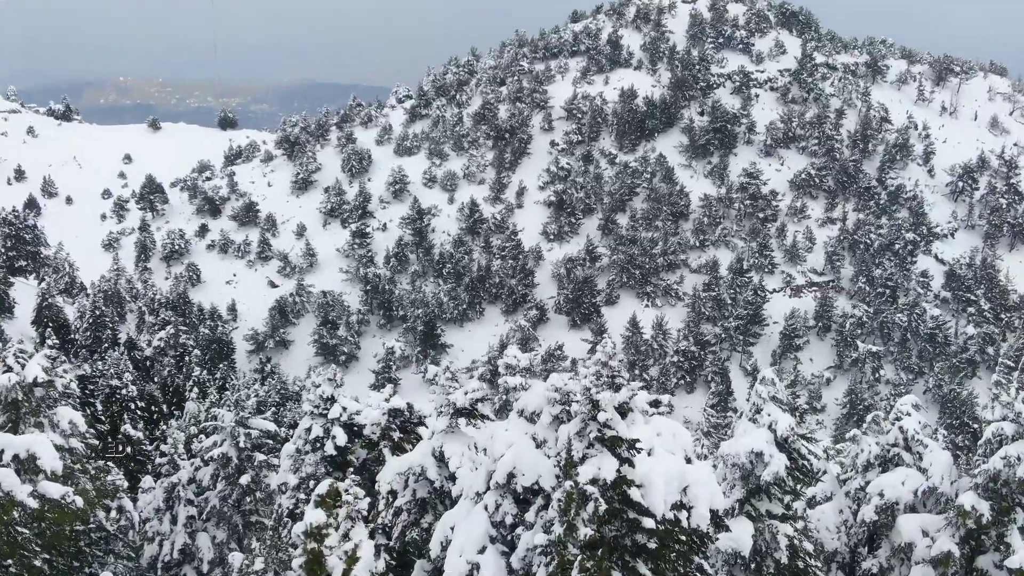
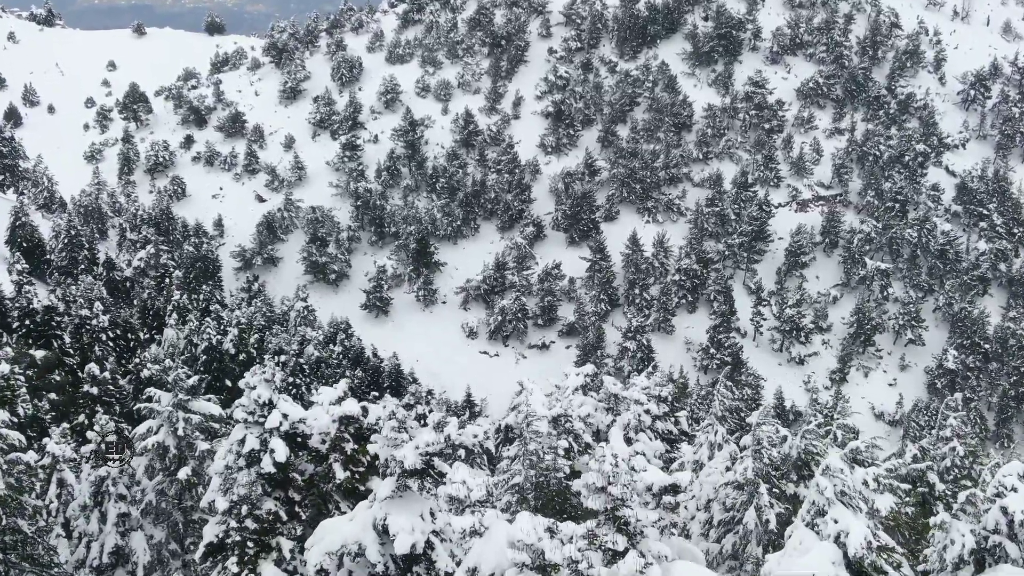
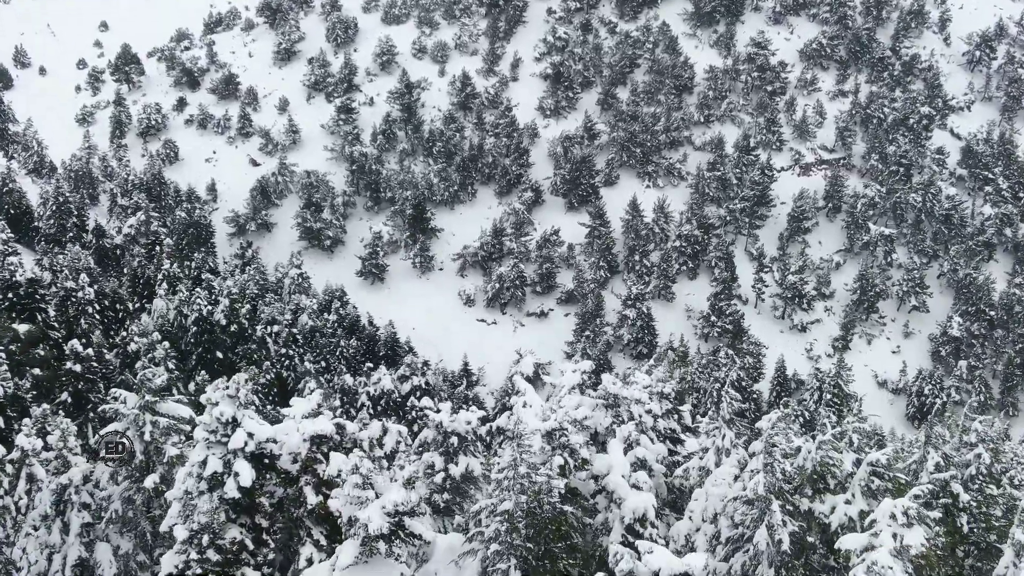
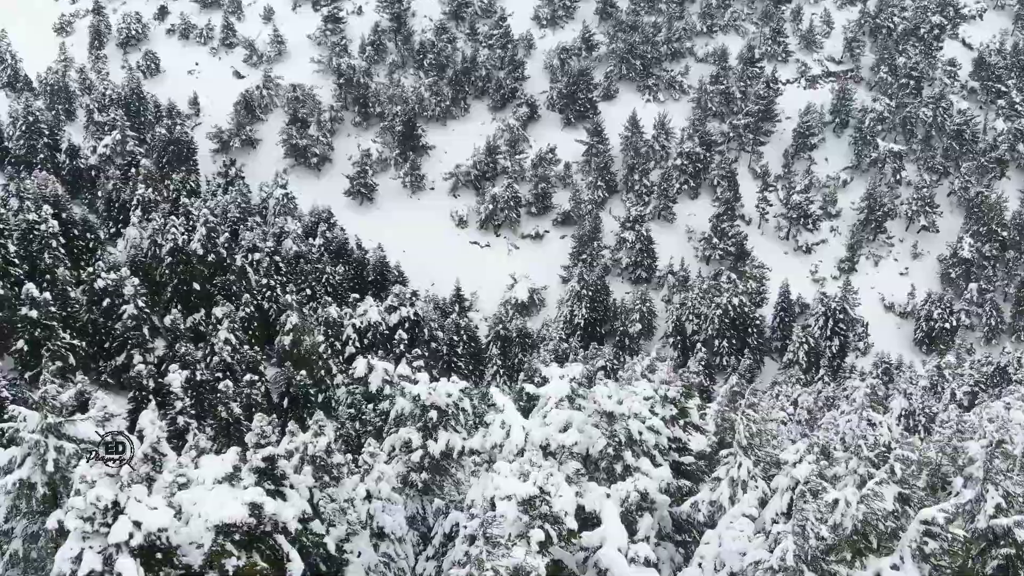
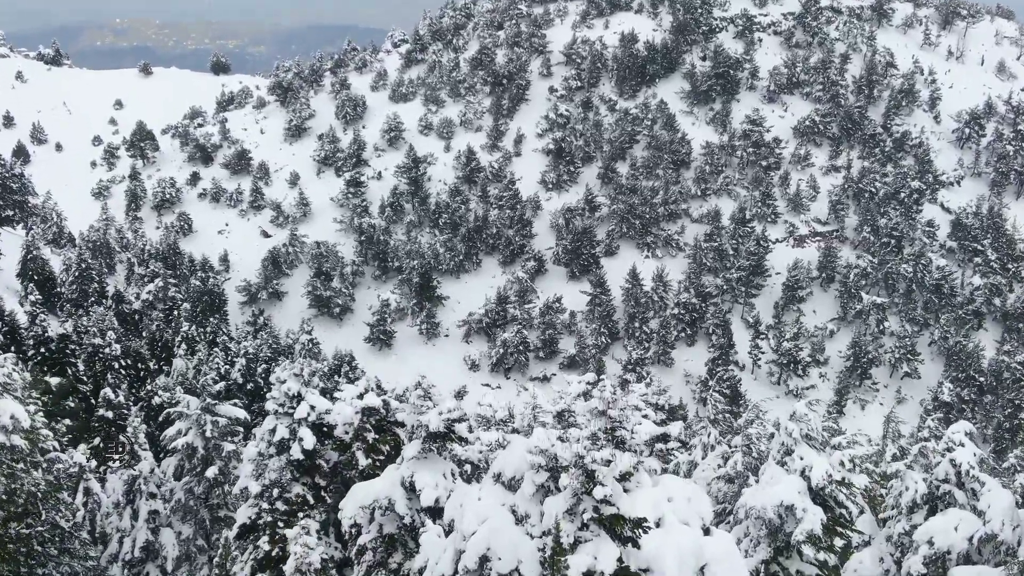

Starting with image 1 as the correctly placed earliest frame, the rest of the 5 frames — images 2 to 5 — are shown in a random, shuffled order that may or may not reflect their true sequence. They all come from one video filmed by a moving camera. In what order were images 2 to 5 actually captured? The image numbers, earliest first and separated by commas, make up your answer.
5, 2, 3, 4
